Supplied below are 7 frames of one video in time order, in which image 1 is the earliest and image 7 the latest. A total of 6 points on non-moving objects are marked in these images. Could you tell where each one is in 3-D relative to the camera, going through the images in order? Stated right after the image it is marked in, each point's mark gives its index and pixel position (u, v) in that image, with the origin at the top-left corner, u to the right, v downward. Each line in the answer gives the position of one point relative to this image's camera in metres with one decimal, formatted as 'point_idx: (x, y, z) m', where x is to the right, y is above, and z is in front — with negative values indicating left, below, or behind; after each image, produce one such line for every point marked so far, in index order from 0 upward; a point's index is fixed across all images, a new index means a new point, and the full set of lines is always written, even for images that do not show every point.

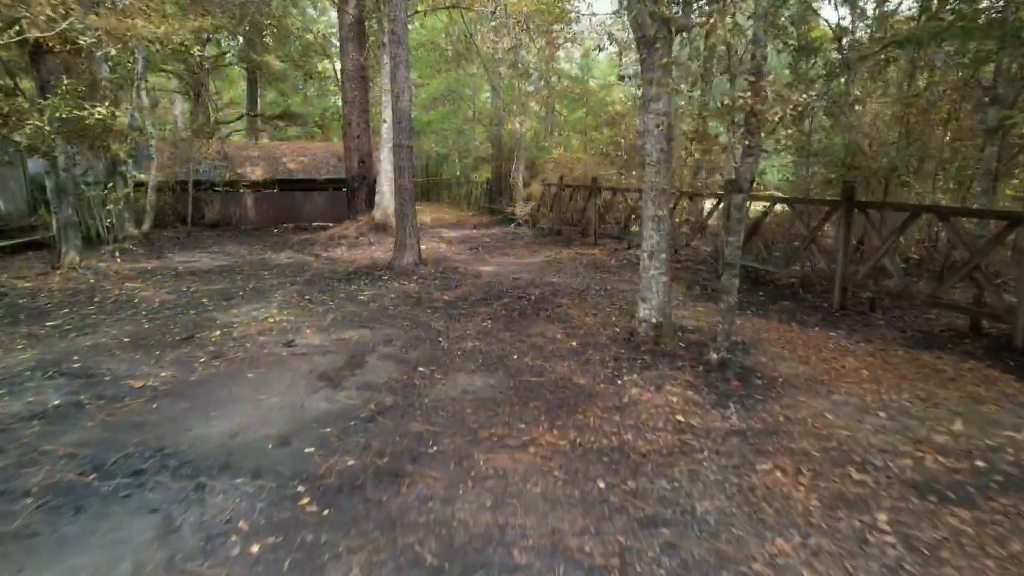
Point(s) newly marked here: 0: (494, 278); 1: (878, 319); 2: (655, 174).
0: (-0.2, +0.1, +8.9) m
1: (+3.1, -0.3, +6.3) m
2: (+1.0, +0.8, +4.9) m
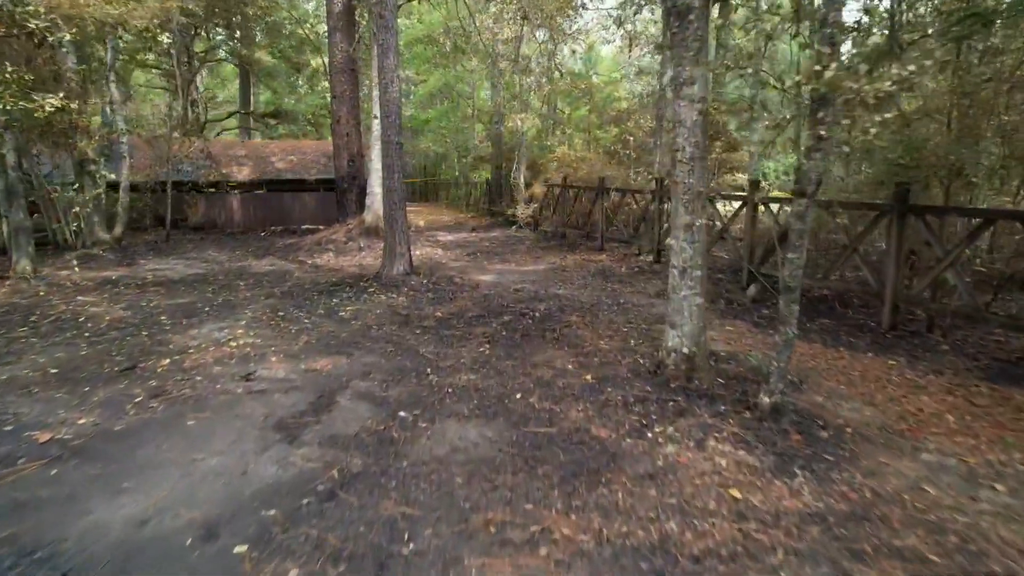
0: (-0.2, 0.0, +8.1) m
1: (+3.1, -0.4, +5.4) m
2: (+1.0, +0.6, +4.1) m
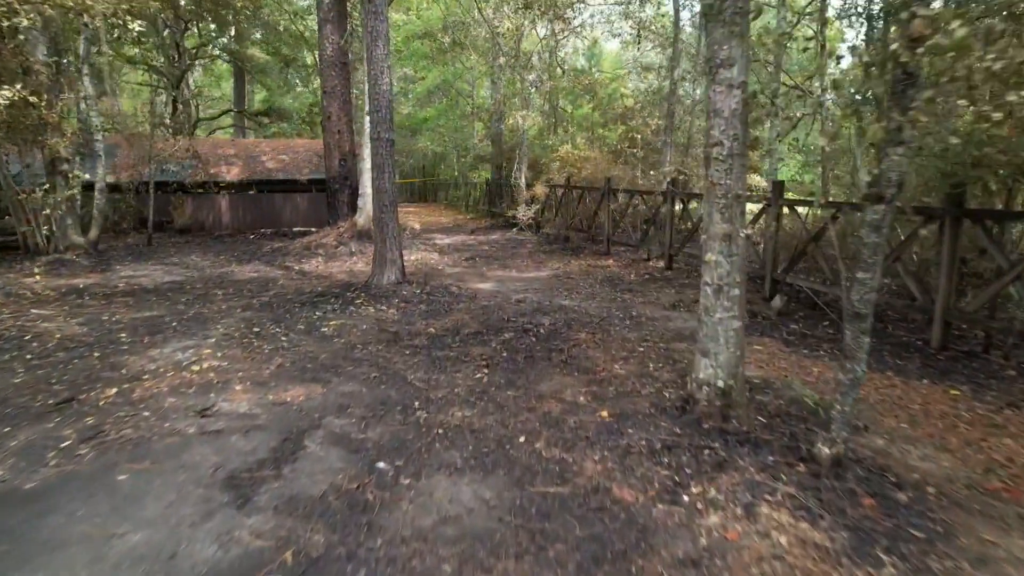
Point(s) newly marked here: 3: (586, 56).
0: (-0.2, -0.1, +7.4) m
1: (+3.1, -0.5, +4.7) m
2: (+1.0, +0.5, +3.4) m
3: (+1.9, +5.9, +18.9) m
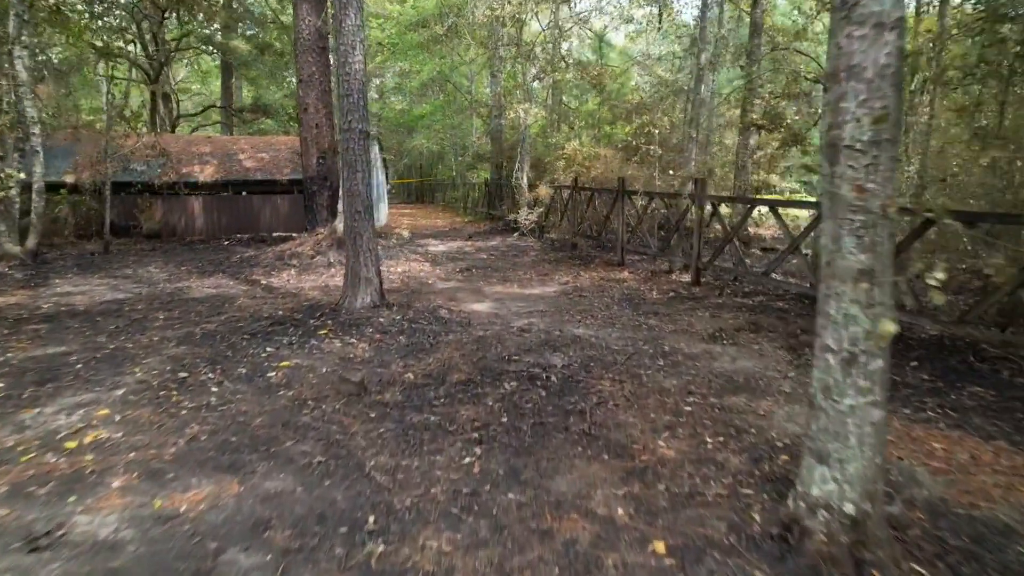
0: (-0.2, -0.3, +6.0) m
1: (+3.1, -0.7, +3.4) m
2: (+1.0, +0.3, +2.1) m
3: (+1.9, +5.7, +17.6) m
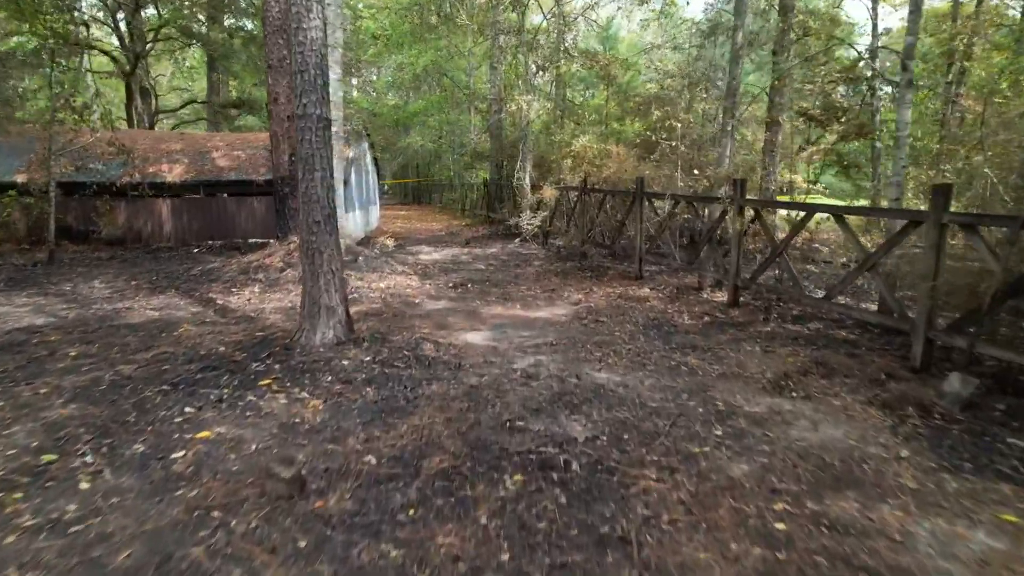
0: (-0.2, -0.5, +4.7) m
1: (+3.1, -0.9, +2.0) m
2: (+1.0, +0.1, +0.7) m
3: (+1.9, +5.5, +16.2) m
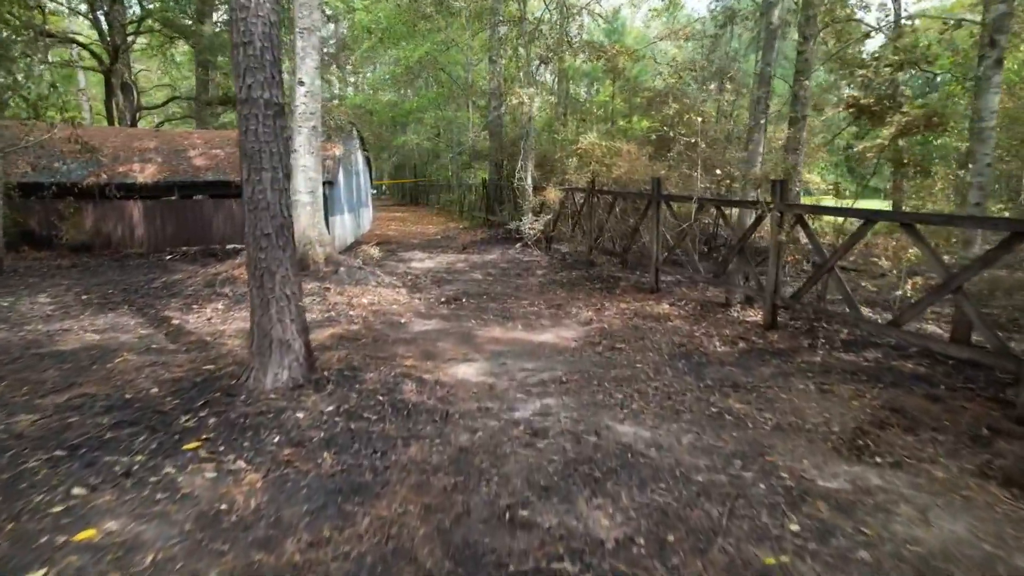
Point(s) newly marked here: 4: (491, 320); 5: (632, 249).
0: (-0.2, -0.7, +3.7) m
1: (+3.1, -1.1, +1.0) m
2: (+1.0, 0.0, -0.3) m
3: (+1.9, +5.3, +15.2) m
4: (-0.2, -0.3, +6.6) m
5: (+1.4, +0.4, +8.7) m
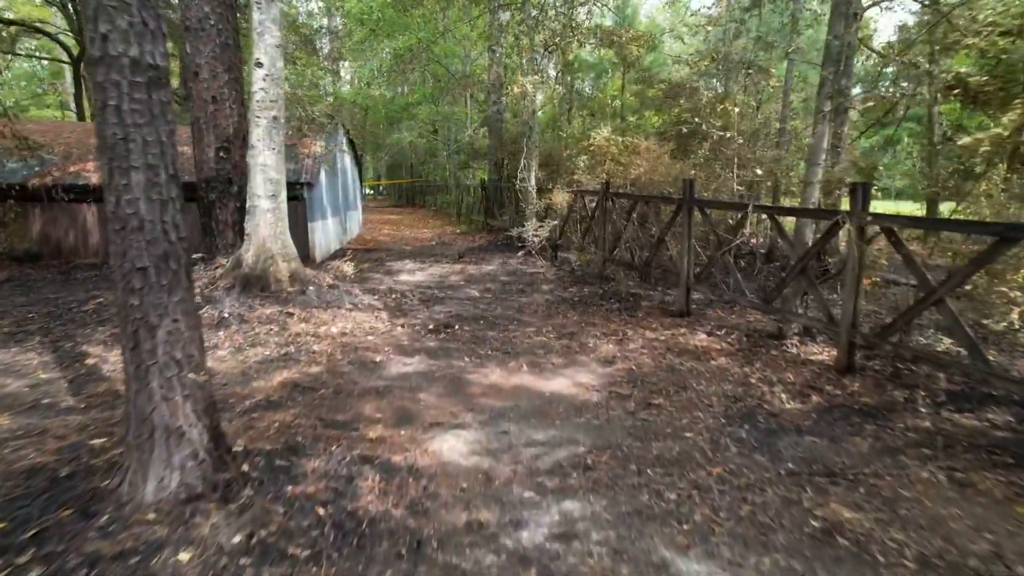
0: (-0.1, -0.9, +2.4) m
1: (+3.1, -1.3, -0.3) m
2: (+1.0, -0.2, -1.6) m
3: (+2.0, +5.1, +13.9) m
4: (-0.2, -0.5, +5.2) m
5: (+1.4, +0.2, +7.3) m
